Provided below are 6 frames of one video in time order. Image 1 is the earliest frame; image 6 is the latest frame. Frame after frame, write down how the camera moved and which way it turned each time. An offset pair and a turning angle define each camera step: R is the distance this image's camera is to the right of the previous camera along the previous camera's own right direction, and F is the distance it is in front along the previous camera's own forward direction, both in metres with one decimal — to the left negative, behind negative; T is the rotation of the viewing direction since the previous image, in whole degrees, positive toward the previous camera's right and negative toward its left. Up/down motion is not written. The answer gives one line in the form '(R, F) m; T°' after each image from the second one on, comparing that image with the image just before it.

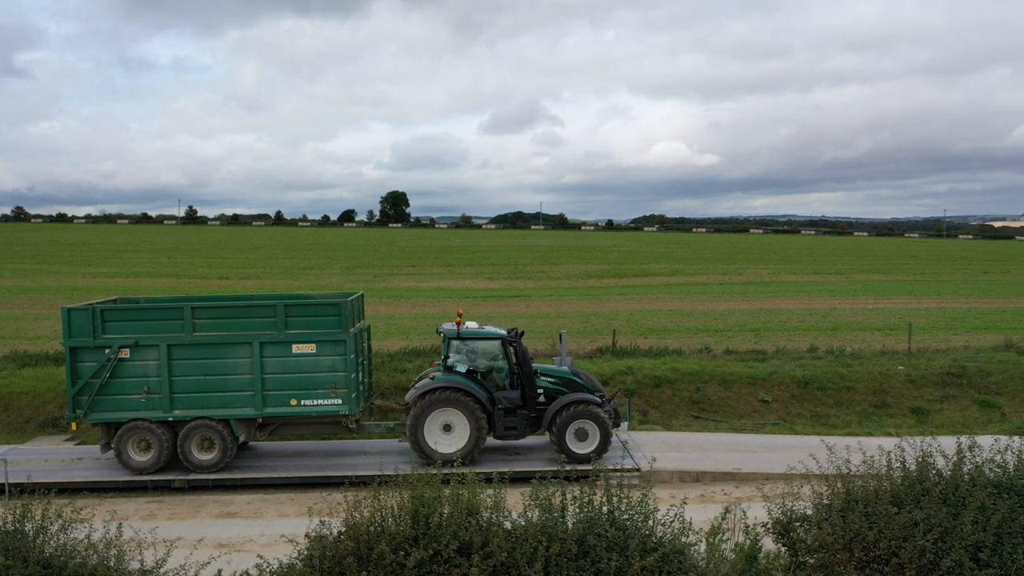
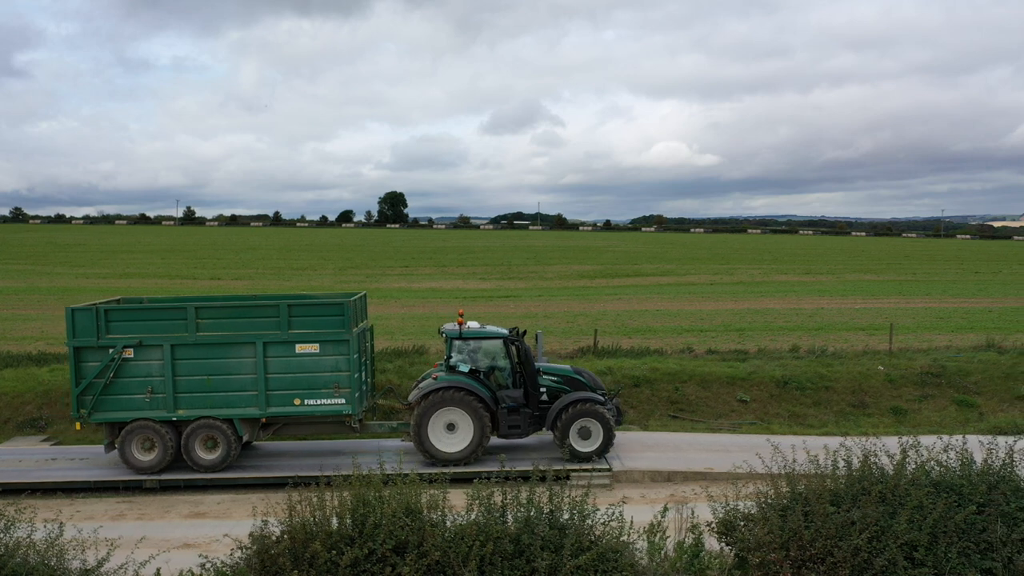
(-2.1, -1.9) m; 0°
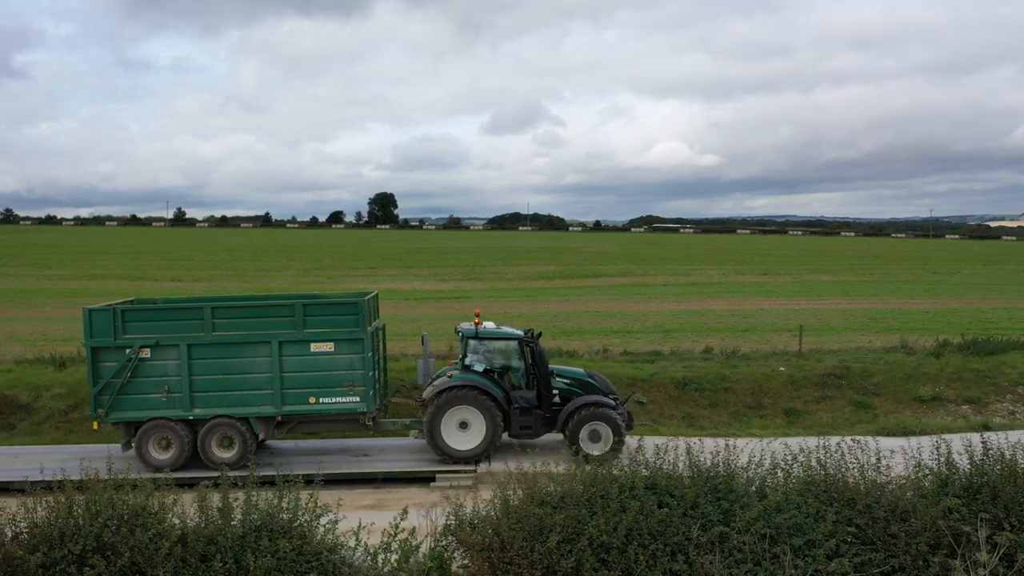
(+1.7, 0.0) m; 0°
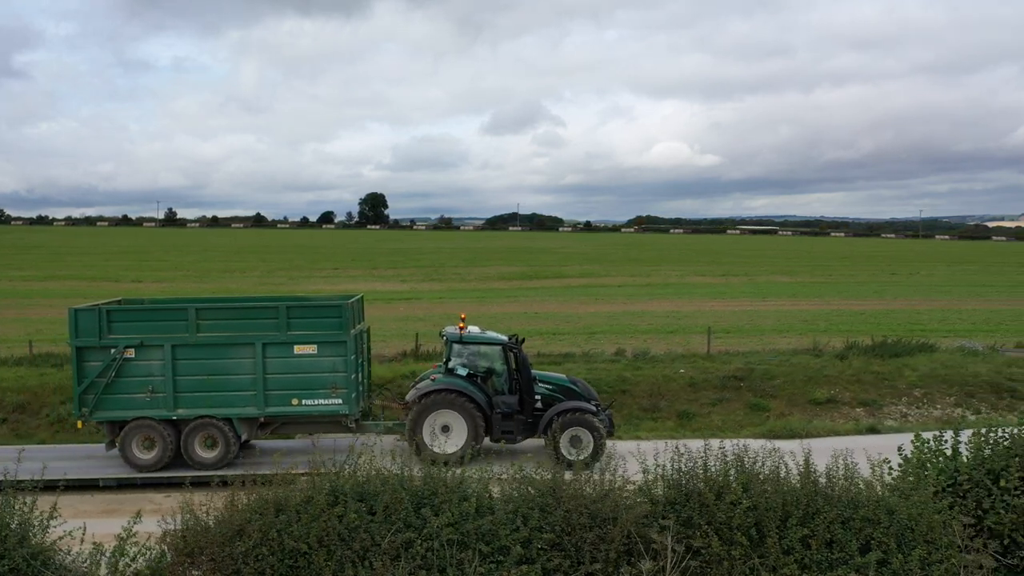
(+1.8, 0.0) m; 0°
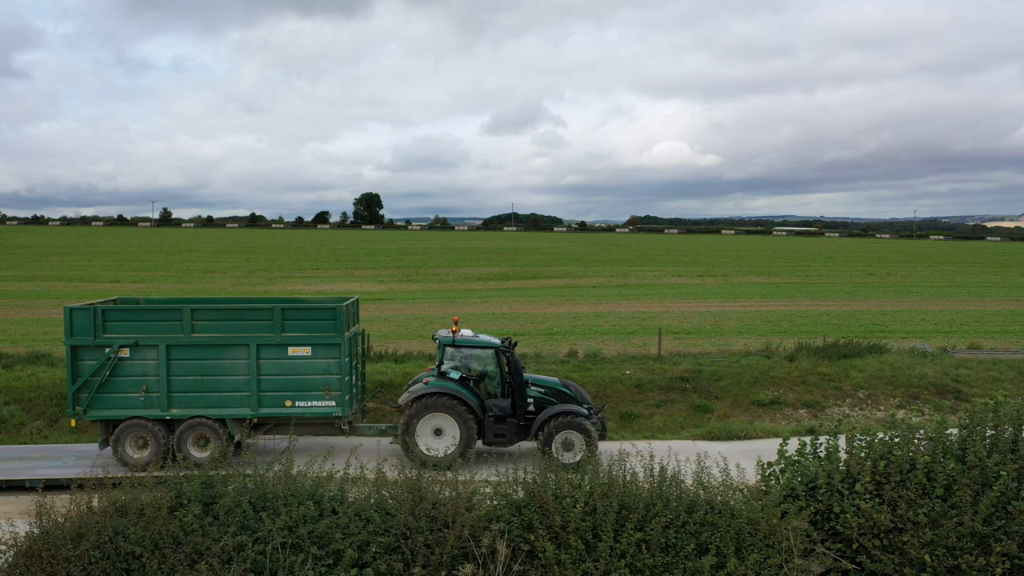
(+0.9, 0.0) m; 0°
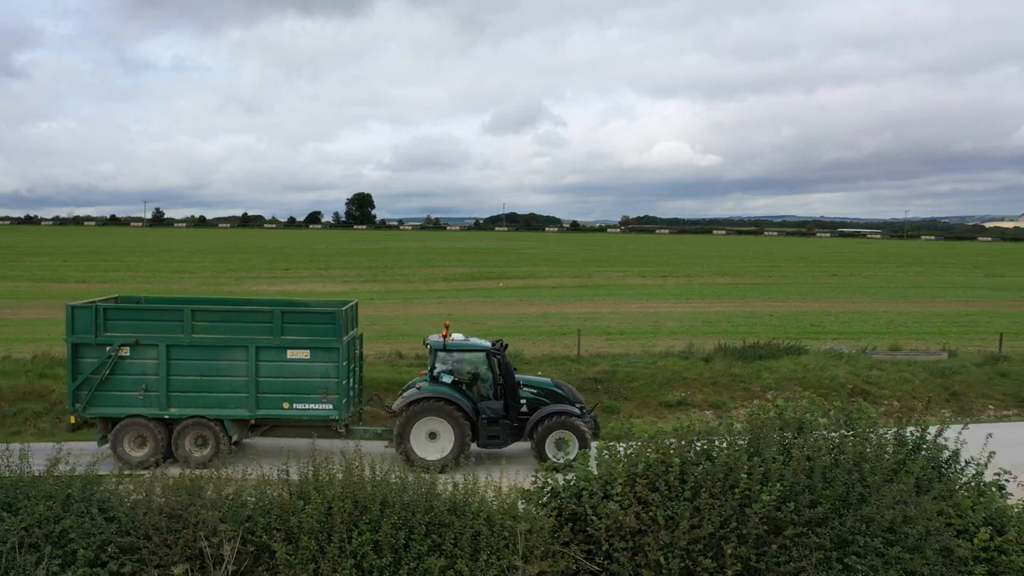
(+1.6, -0.1) m; 0°
